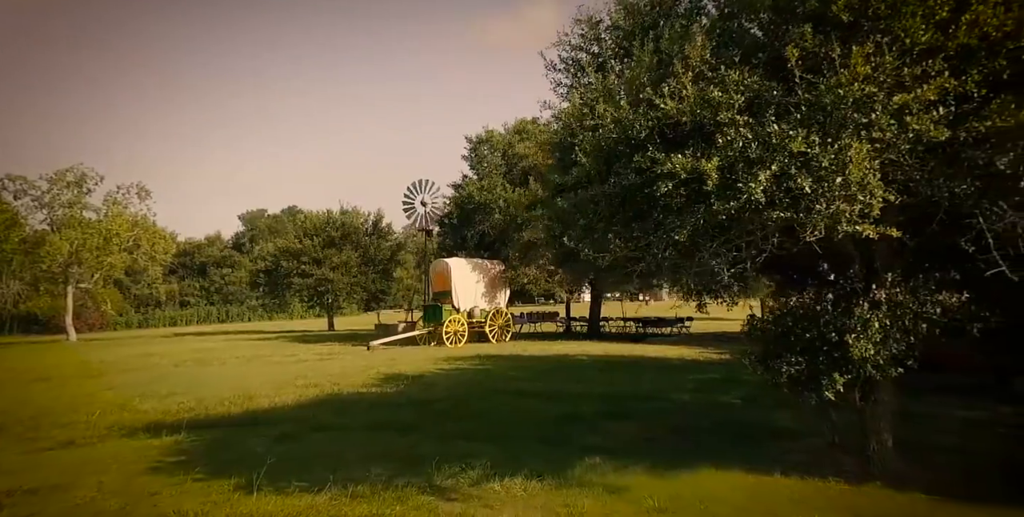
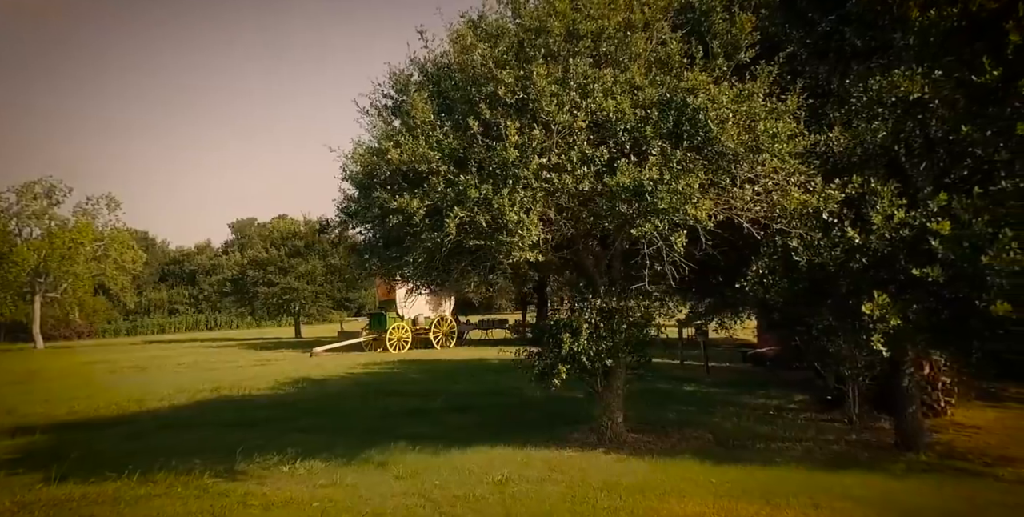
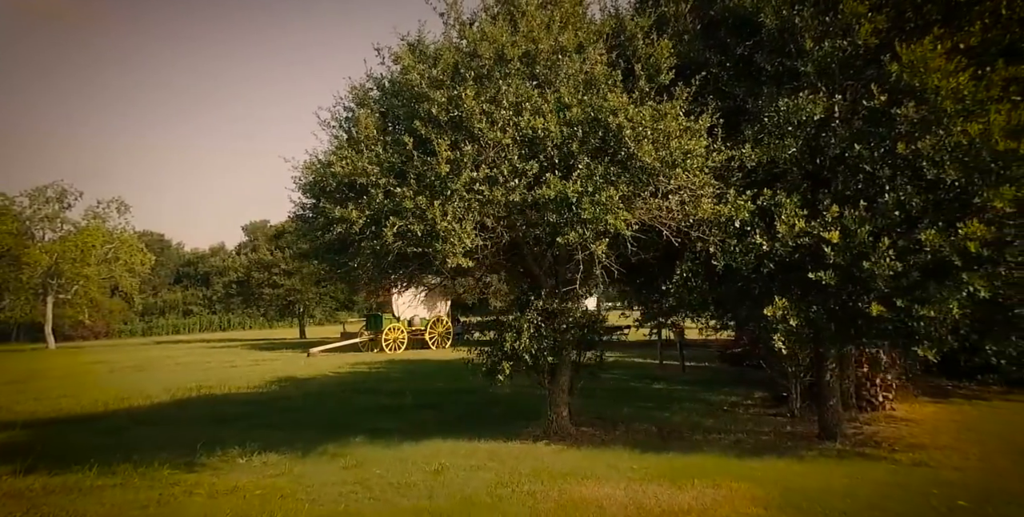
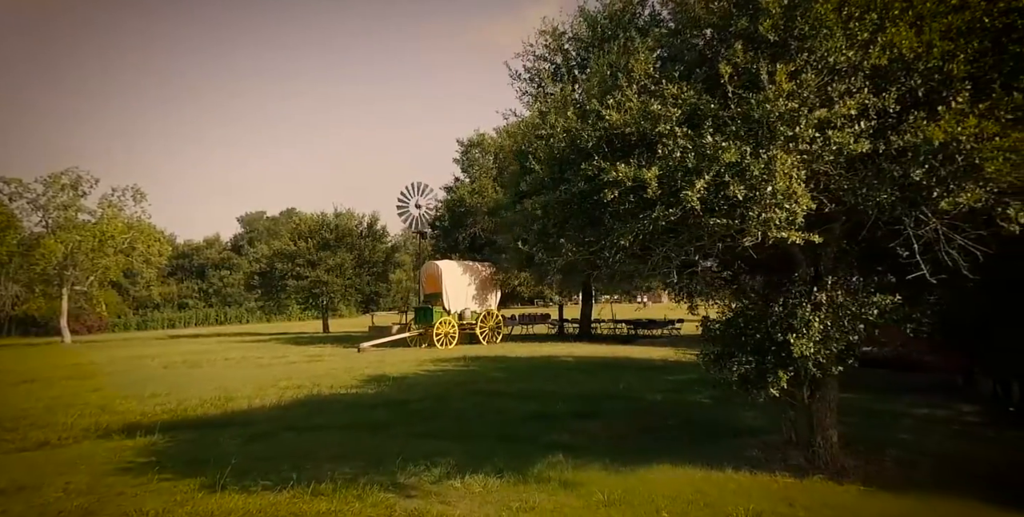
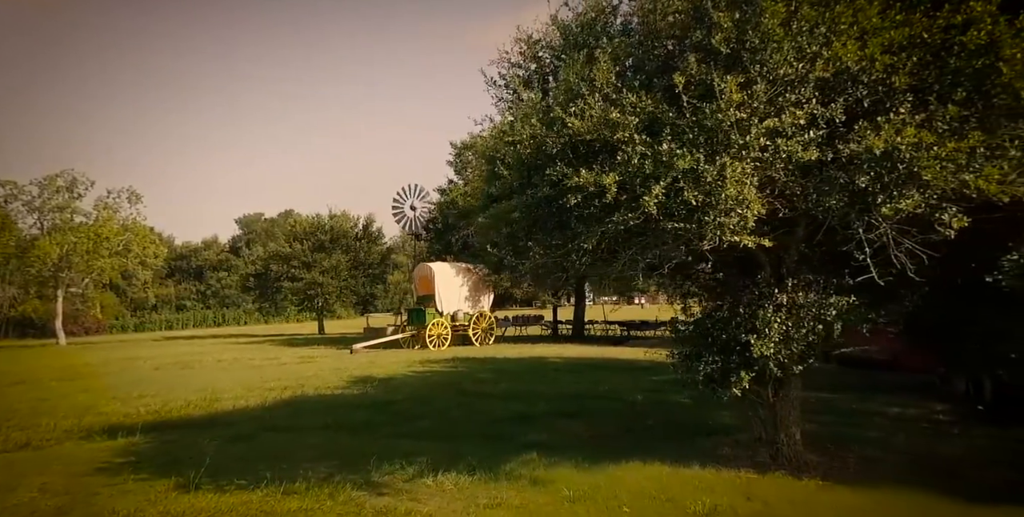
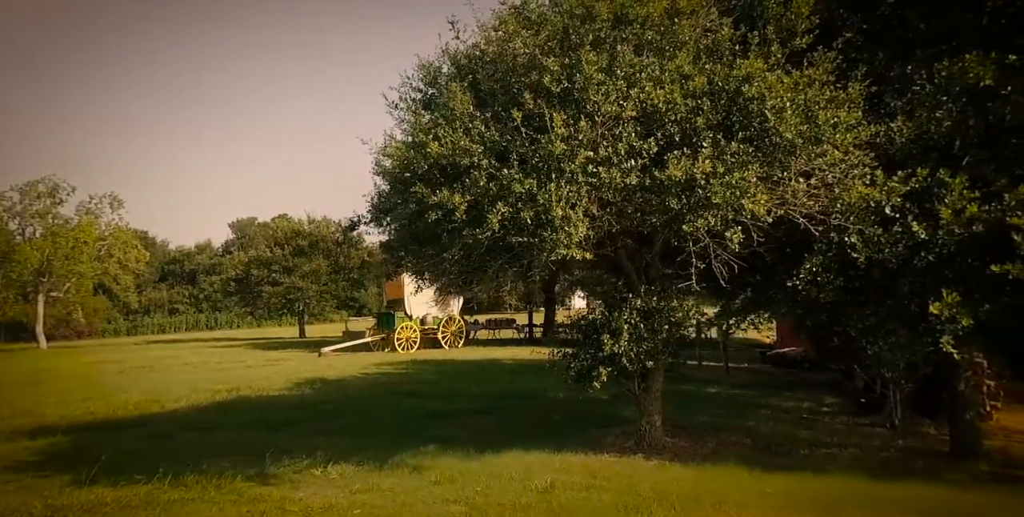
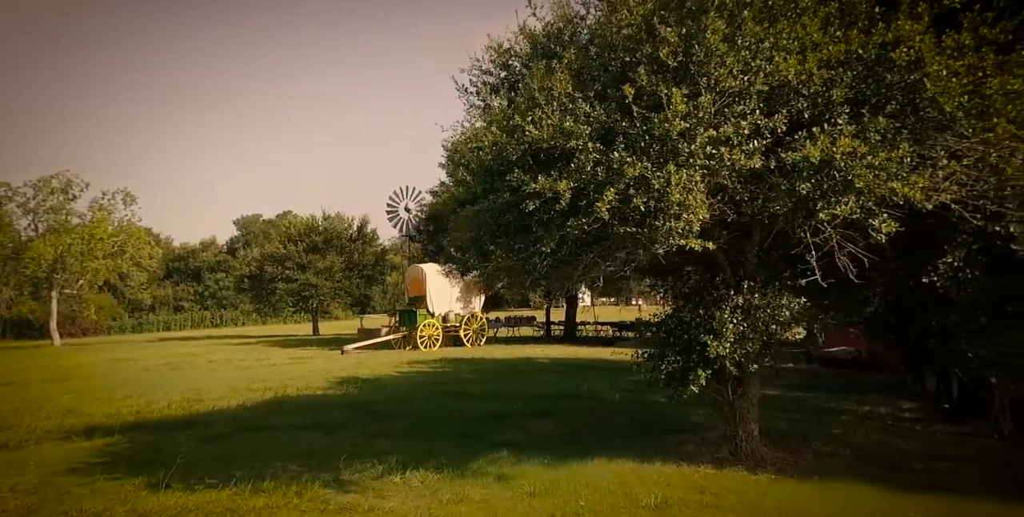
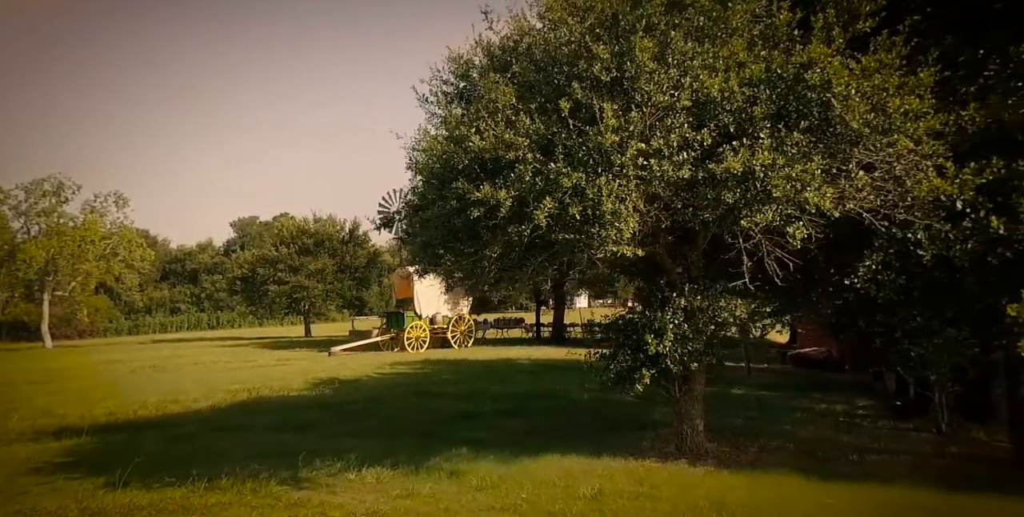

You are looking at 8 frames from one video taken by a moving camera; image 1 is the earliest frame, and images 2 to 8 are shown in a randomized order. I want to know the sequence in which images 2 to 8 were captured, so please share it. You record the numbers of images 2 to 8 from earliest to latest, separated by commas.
4, 5, 7, 8, 6, 2, 3
